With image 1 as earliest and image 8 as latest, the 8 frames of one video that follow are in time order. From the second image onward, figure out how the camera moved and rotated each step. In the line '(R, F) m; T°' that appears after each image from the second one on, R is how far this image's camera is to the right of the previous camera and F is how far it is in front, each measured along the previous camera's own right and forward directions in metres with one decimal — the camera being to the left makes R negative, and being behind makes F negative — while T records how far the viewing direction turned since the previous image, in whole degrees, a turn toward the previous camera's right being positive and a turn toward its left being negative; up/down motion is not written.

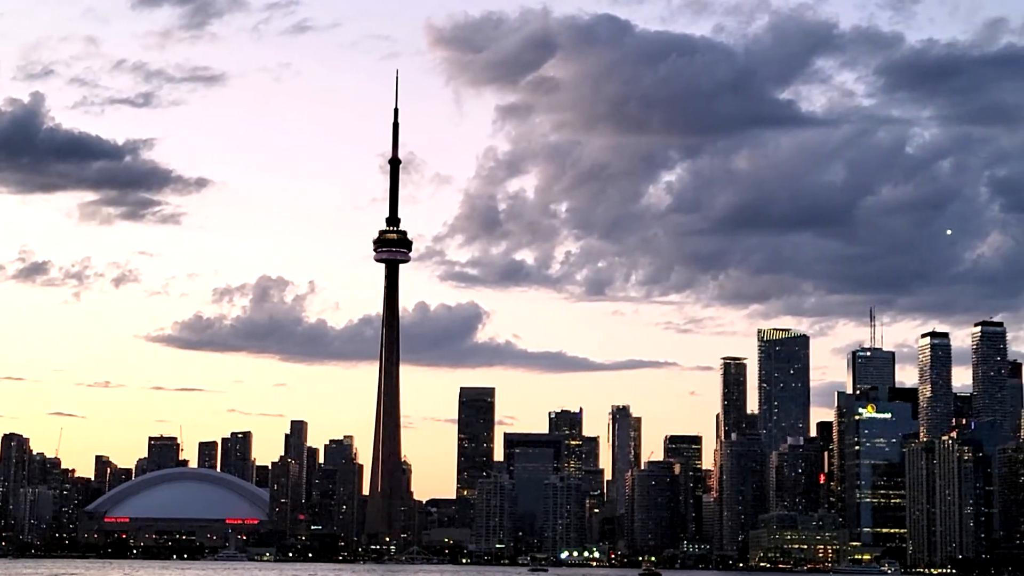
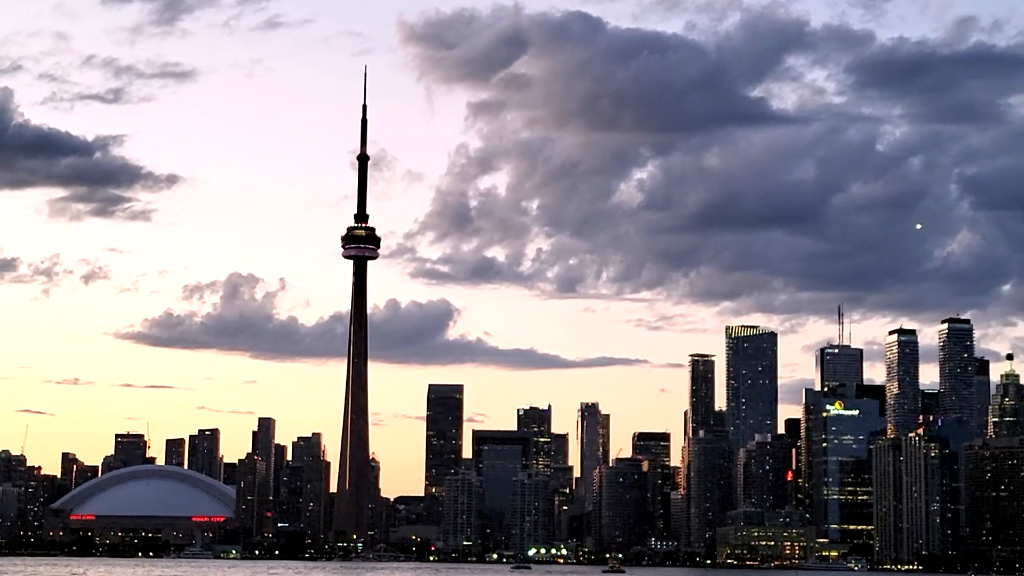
(+1.0, +0.6) m; +1°
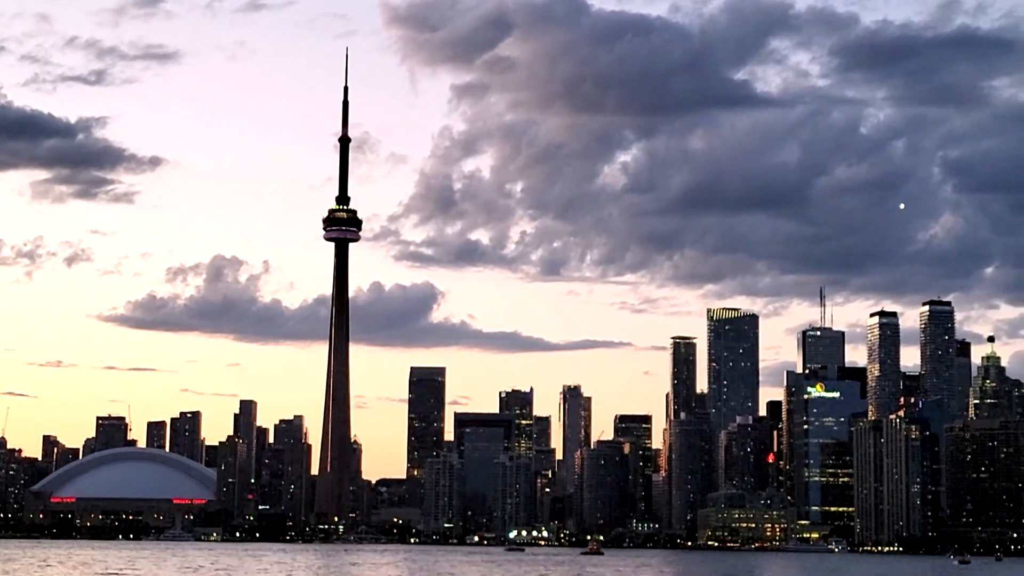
(+0.8, +0.5) m; +1°
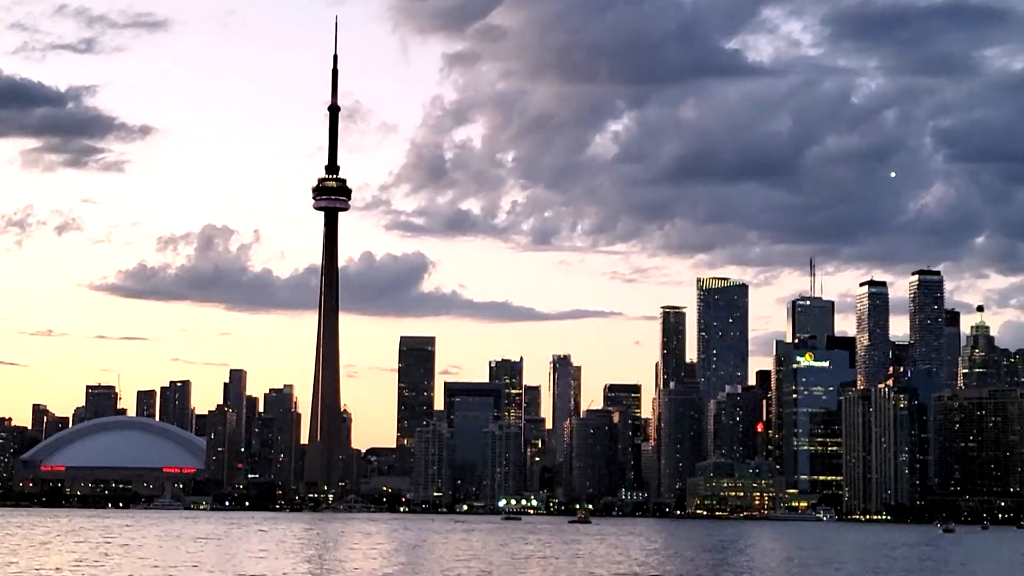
(+0.5, +0.2) m; 0°
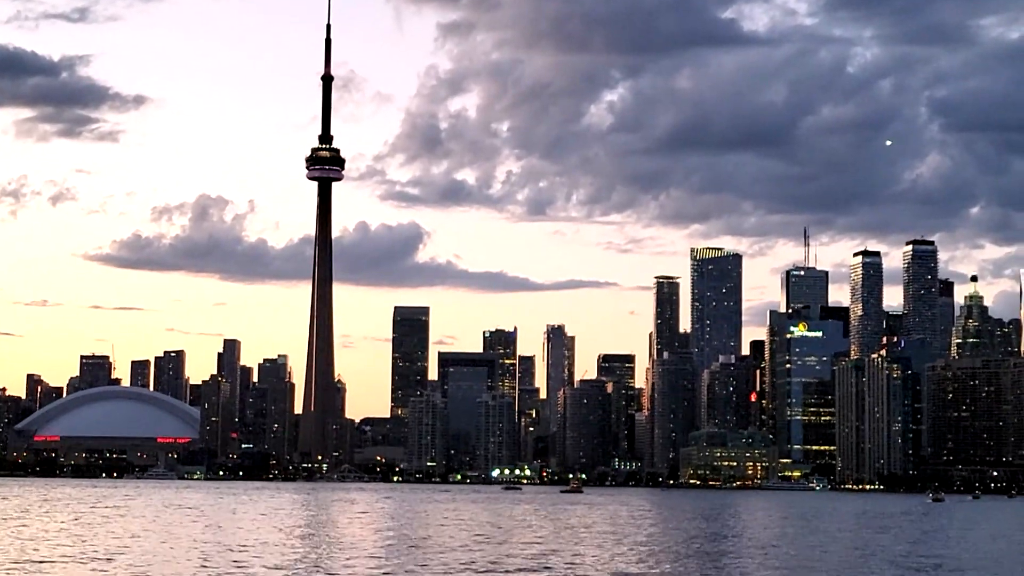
(+0.4, +0.2) m; 0°
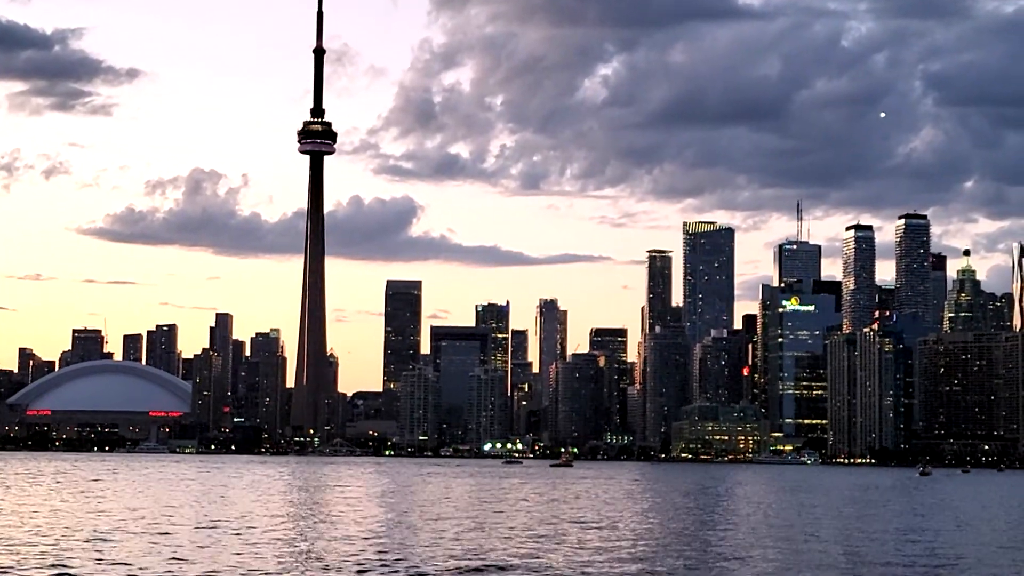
(+0.6, +0.4) m; 0°
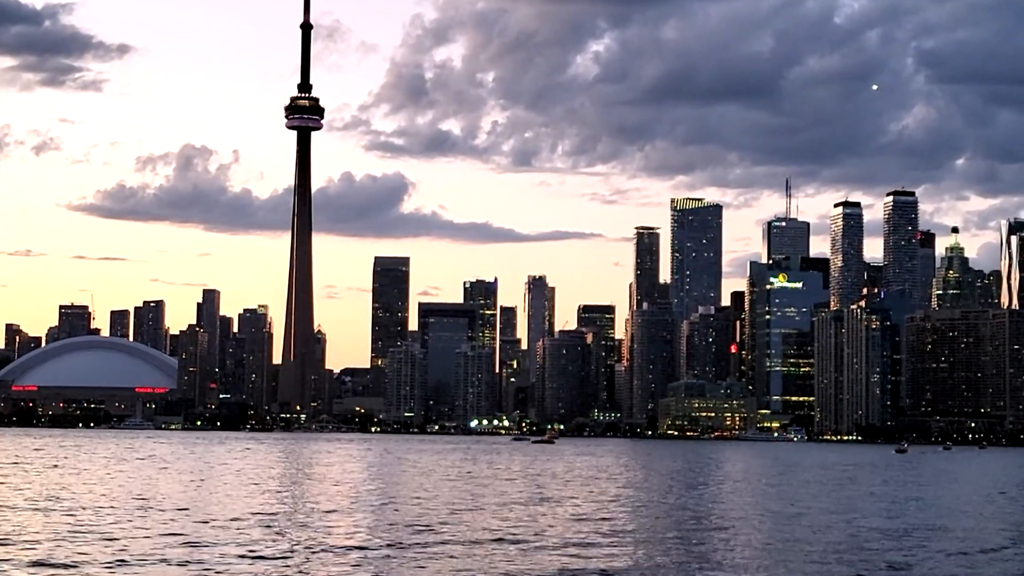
(+1.4, +0.9) m; 0°
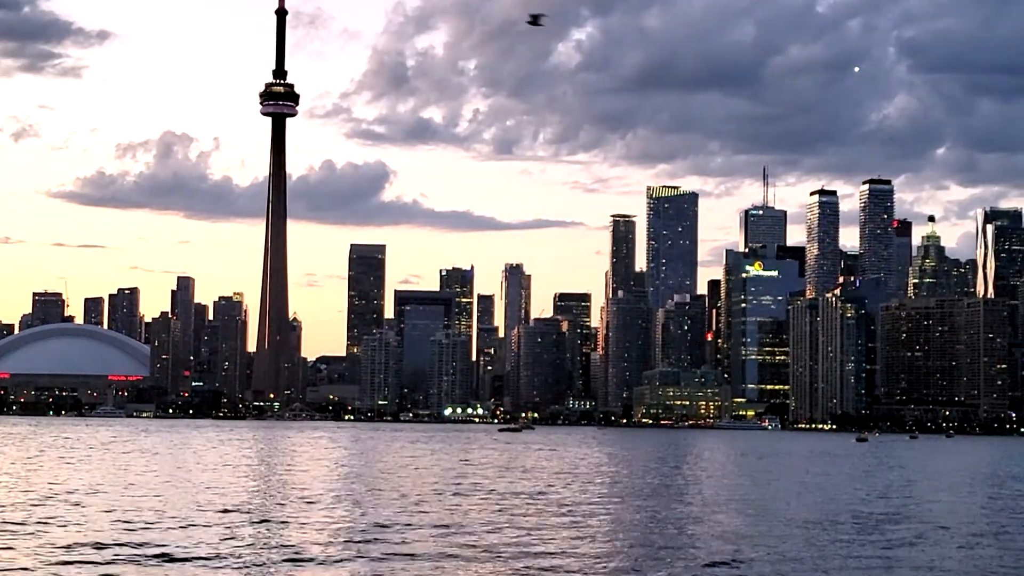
(+2.1, +1.5) m; +1°
